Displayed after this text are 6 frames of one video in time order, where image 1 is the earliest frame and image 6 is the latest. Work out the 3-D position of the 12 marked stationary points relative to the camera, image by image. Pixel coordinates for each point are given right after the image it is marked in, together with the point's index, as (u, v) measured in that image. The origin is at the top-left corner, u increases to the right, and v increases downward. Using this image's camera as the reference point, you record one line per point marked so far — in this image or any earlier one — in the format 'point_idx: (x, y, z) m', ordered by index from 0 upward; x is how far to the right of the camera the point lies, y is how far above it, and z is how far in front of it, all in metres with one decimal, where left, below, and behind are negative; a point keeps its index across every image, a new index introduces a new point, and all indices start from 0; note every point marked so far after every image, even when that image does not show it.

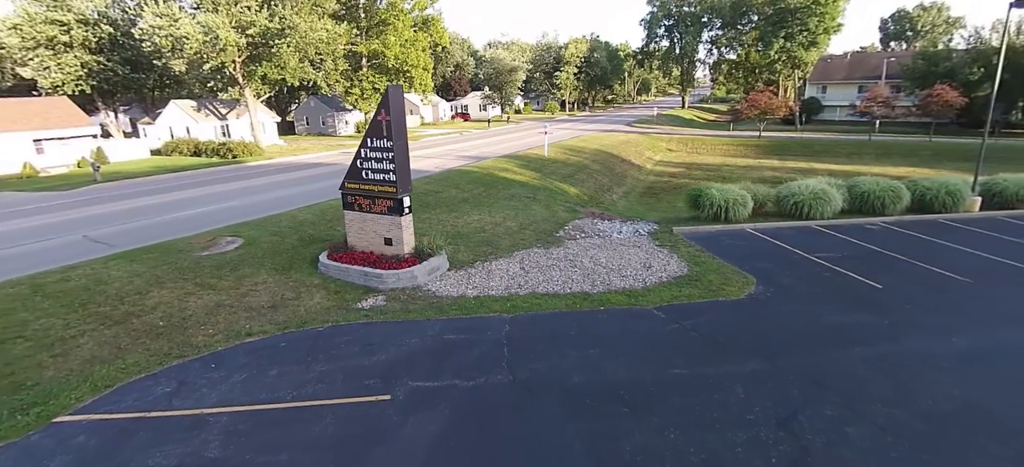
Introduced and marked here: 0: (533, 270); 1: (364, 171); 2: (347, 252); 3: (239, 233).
0: (+0.4, -0.7, +9.3) m
1: (-2.7, +1.2, +8.9) m
2: (-3.2, -0.3, +9.3) m
3: (-6.1, 0.0, +10.6) m
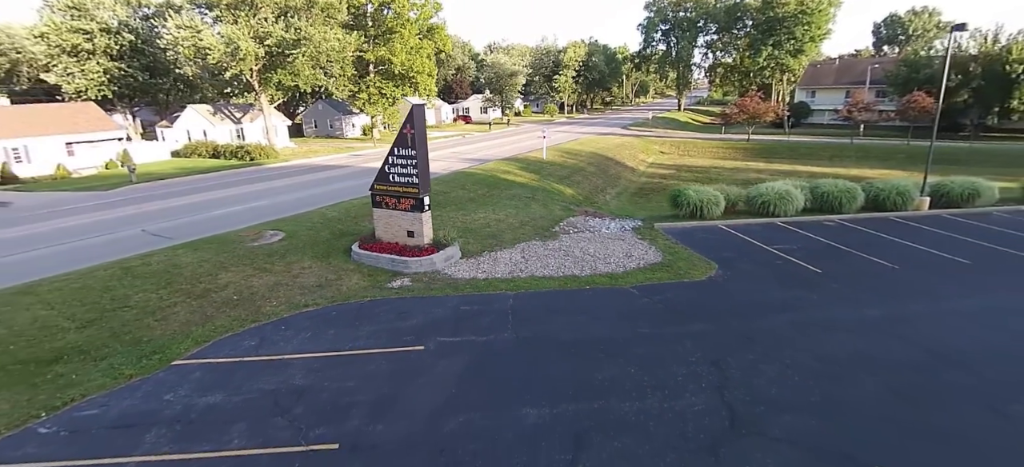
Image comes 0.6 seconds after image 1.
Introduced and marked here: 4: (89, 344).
0: (+0.5, -0.6, +11.1) m
1: (-2.7, +1.3, +10.6) m
2: (-3.2, -0.2, +11.0) m
3: (-6.1, +0.1, +12.4) m
4: (-6.3, -1.6, +7.1) m
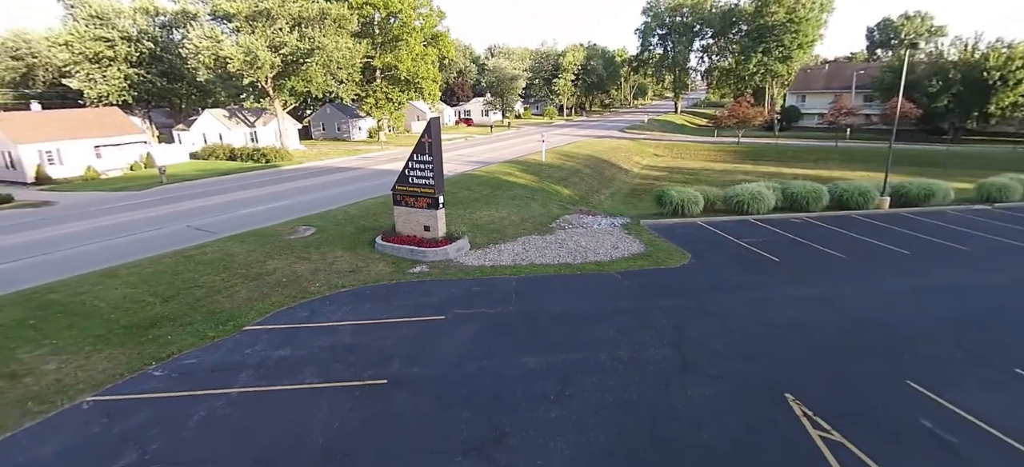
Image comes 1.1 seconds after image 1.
0: (+0.5, -0.4, +12.8) m
1: (-2.6, +1.5, +12.3) m
2: (-3.1, -0.1, +12.7) m
3: (-6.0, +0.3, +14.1) m
4: (-6.3, -1.5, +8.8) m
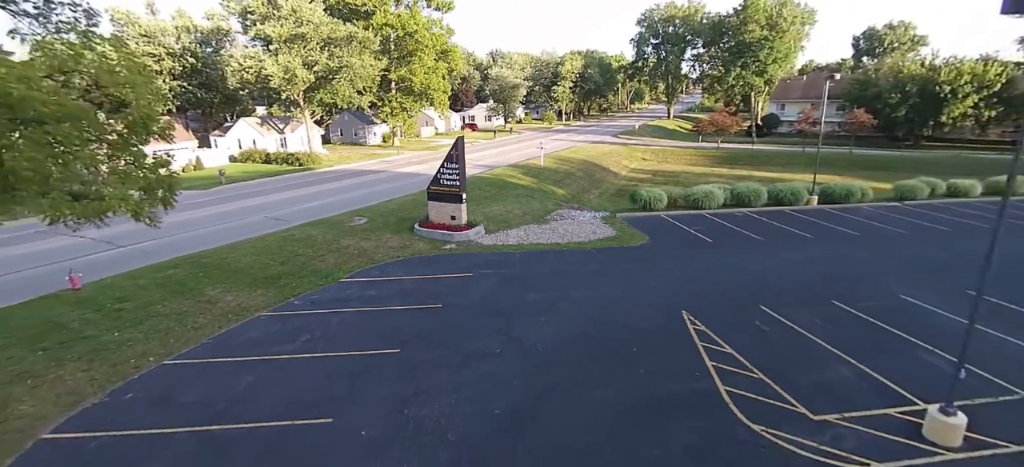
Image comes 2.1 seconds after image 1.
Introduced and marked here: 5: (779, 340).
0: (+0.7, 0.0, +17.0) m
1: (-2.5, +1.9, +16.6) m
2: (-3.0, +0.4, +17.0) m
3: (-5.9, +0.7, +18.4) m
4: (-6.1, -1.0, +13.1) m
5: (+5.4, -2.1, +9.6) m
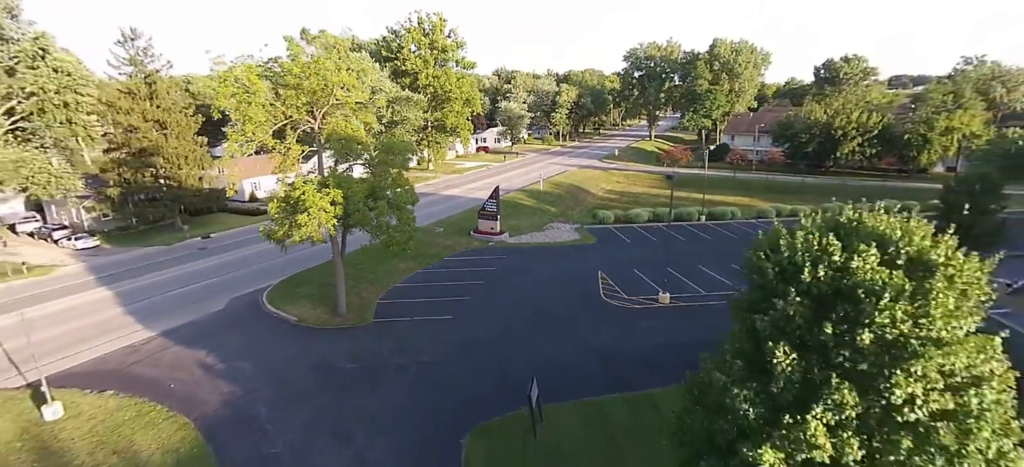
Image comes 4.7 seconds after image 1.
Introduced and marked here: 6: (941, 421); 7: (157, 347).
0: (+1.5, -0.2, +31.6) m
1: (-1.7, +1.7, +31.2) m
2: (-2.2, +0.2, +31.6) m
3: (-5.1, +0.5, +32.9) m
4: (-5.3, -1.2, +27.7) m
5: (+6.1, -2.3, +24.1) m
6: (+5.0, -2.1, +5.5) m
7: (-13.0, -4.2, +17.3) m
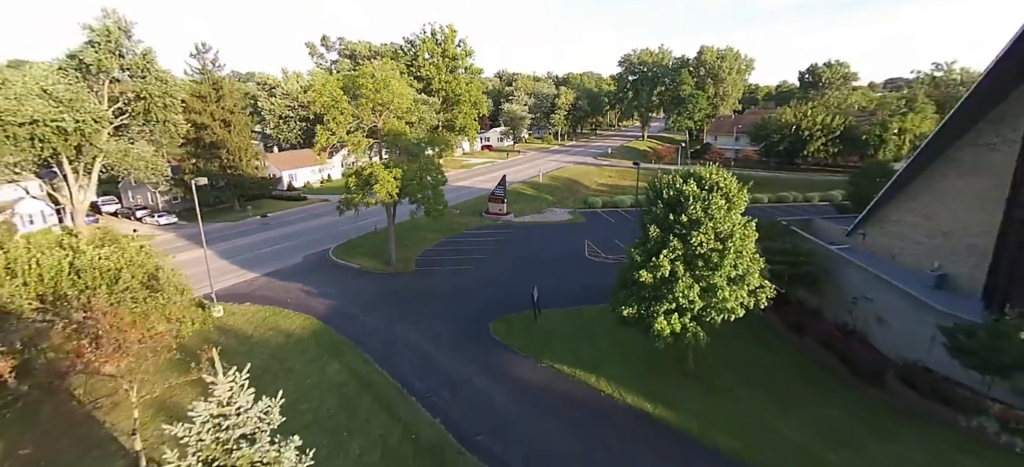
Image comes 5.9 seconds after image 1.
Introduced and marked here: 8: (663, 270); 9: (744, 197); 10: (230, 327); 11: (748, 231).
0: (+1.8, +1.4, +38.5) m
1: (-1.3, +3.3, +38.1) m
2: (-1.8, +1.8, +38.5) m
3: (-4.7, +2.2, +39.8) m
4: (-5.0, +0.4, +34.6) m
5: (+6.5, -0.8, +31.0) m
6: (+5.3, -0.5, +12.4) m
7: (-12.6, -2.5, +24.2) m
8: (+3.9, -1.0, +12.4) m
9: (+6.3, +1.0, +12.8) m
10: (-11.4, -3.8, +19.1) m
11: (+6.3, 0.0, +12.7) m
